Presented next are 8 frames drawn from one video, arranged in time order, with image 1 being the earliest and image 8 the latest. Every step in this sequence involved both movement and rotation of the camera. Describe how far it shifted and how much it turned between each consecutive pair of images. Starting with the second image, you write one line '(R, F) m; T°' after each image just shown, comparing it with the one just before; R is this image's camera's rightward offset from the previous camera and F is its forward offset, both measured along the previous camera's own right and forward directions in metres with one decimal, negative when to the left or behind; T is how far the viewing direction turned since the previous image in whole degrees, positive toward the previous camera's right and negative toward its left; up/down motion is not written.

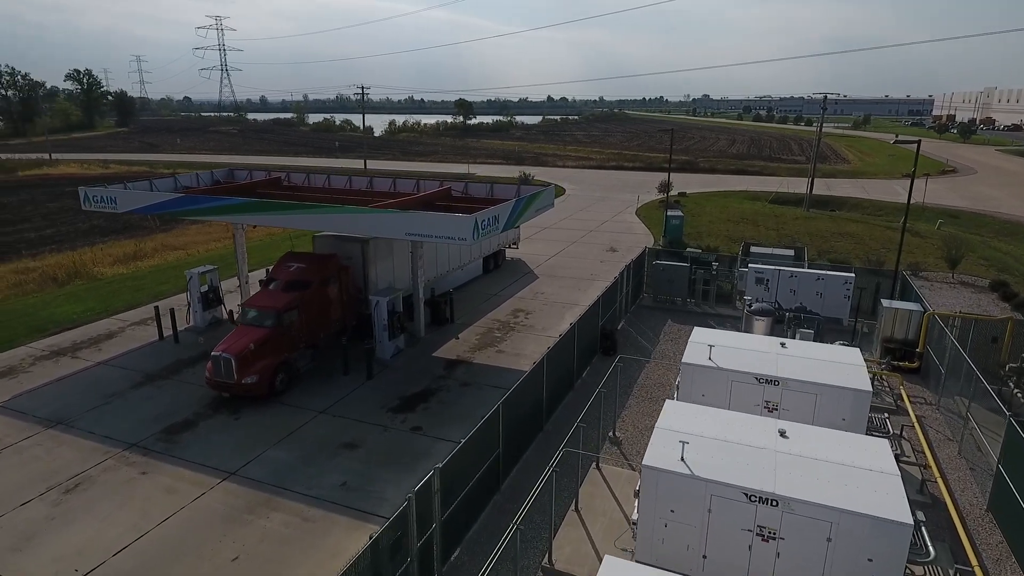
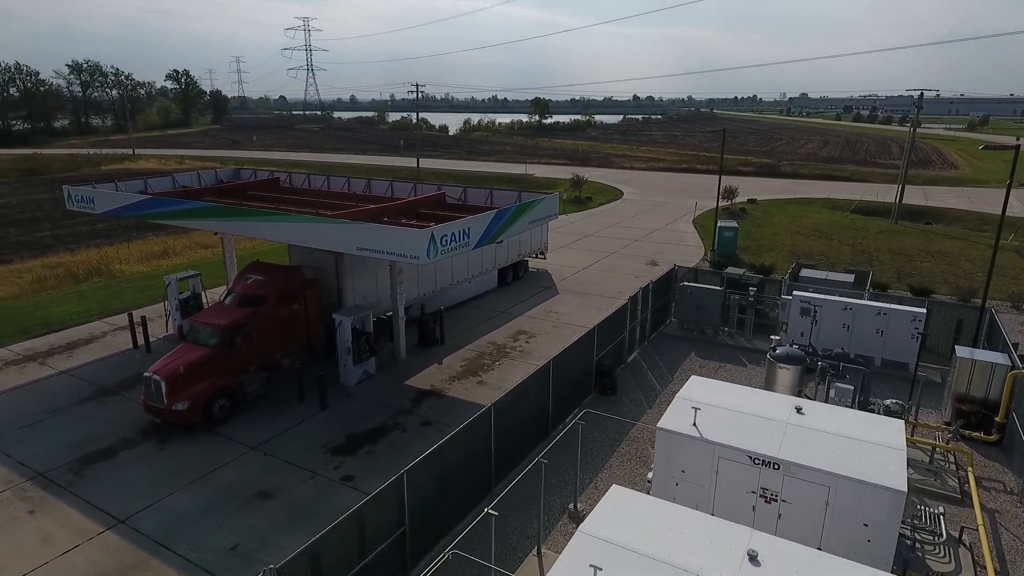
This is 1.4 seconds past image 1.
(+2.4, +2.5) m; -7°
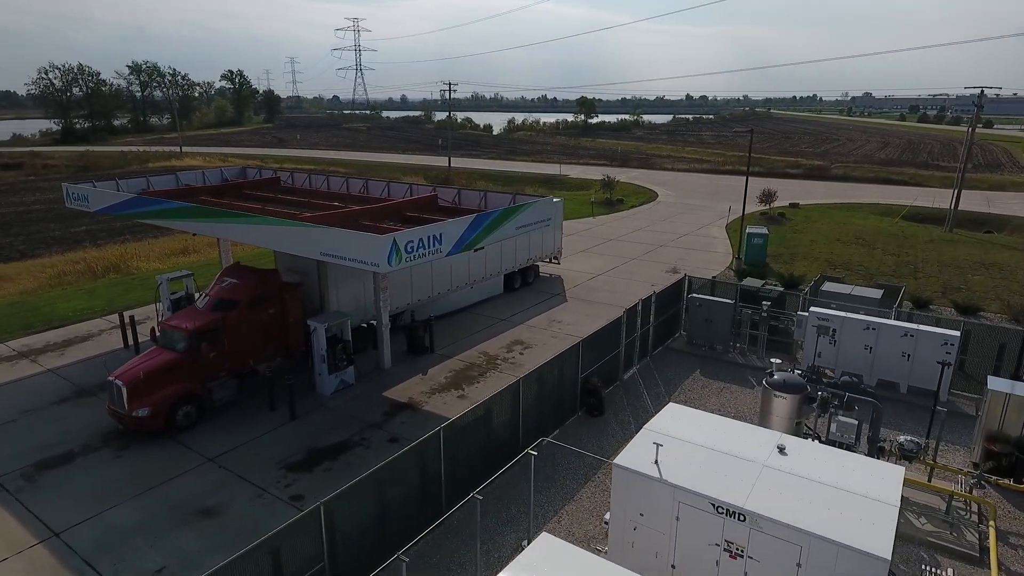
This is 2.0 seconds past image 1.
(+1.5, +1.0) m; -4°
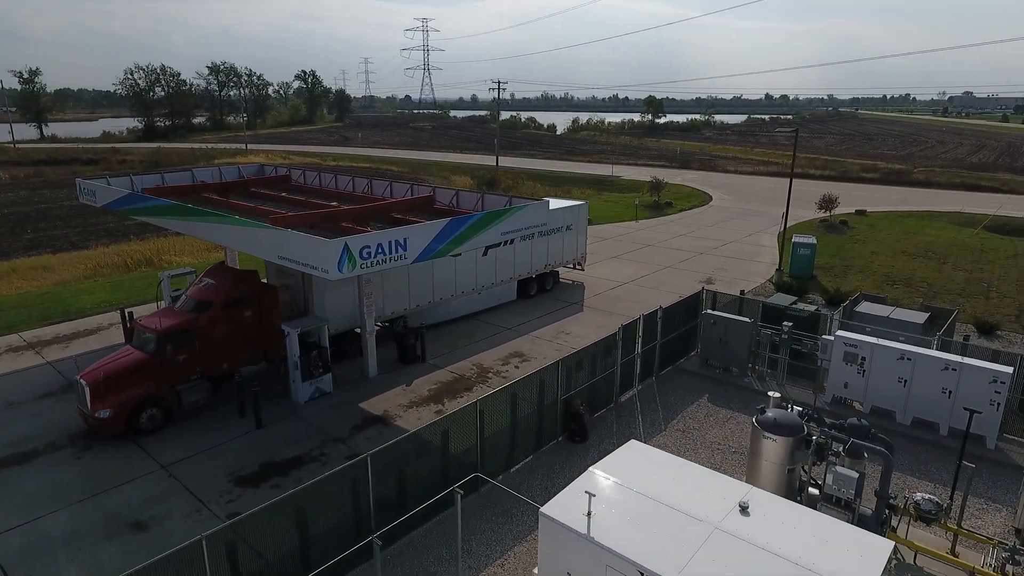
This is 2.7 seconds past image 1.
(+1.8, +1.2) m; -6°
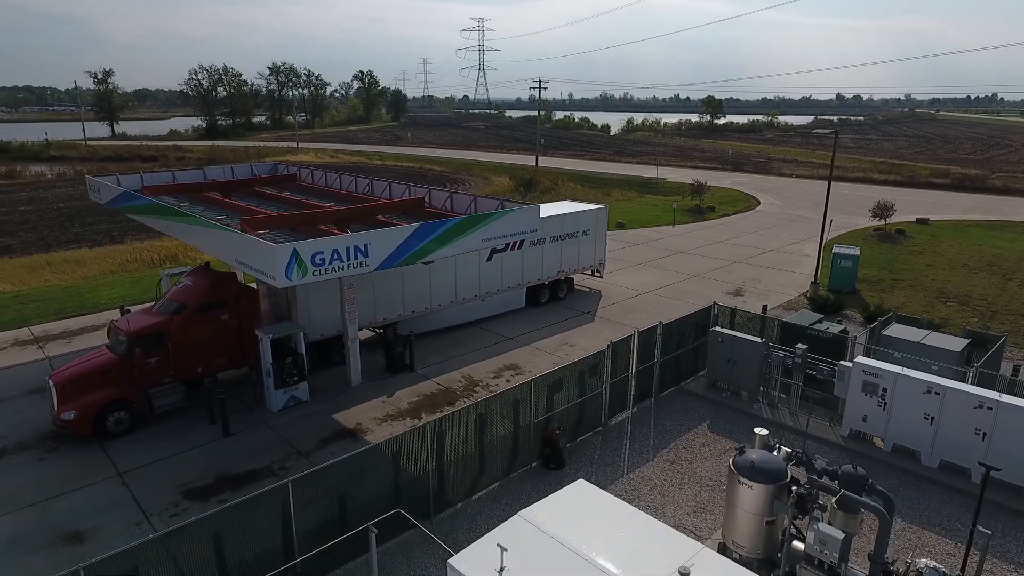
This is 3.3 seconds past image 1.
(+1.5, +1.0) m; -5°
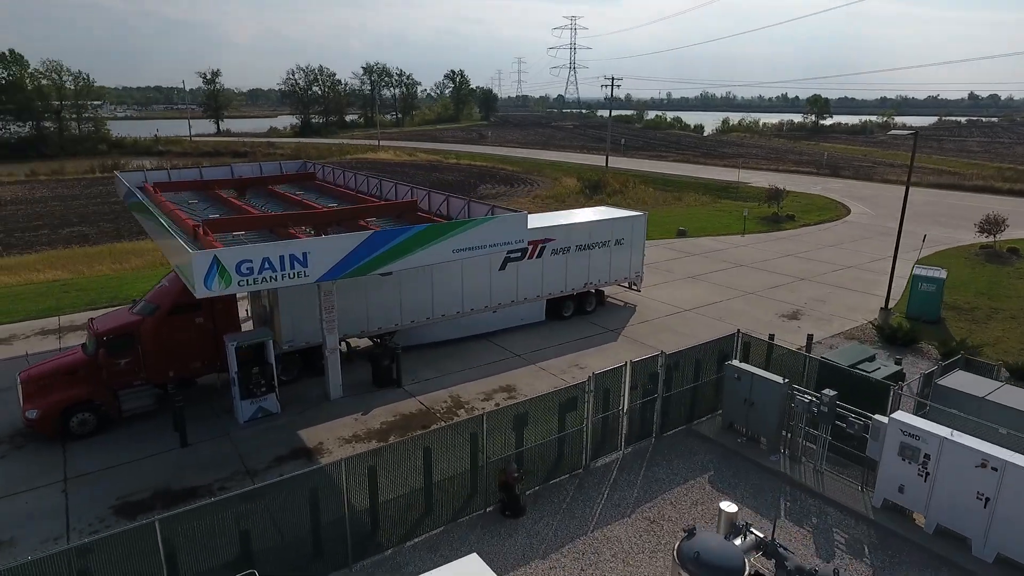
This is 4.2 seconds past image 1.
(+2.1, +1.6) m; -8°
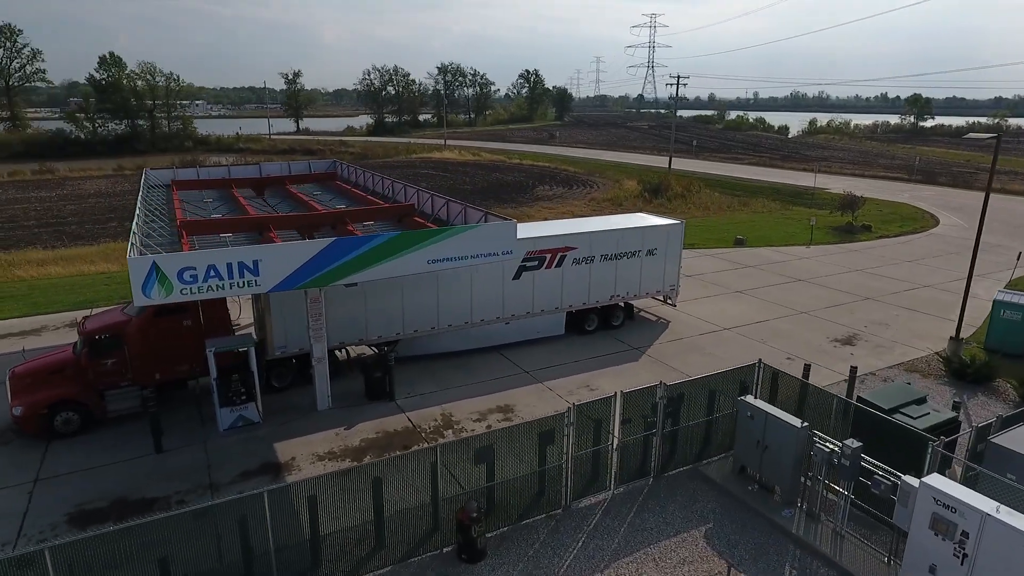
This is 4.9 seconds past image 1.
(+1.6, +1.2) m; -7°
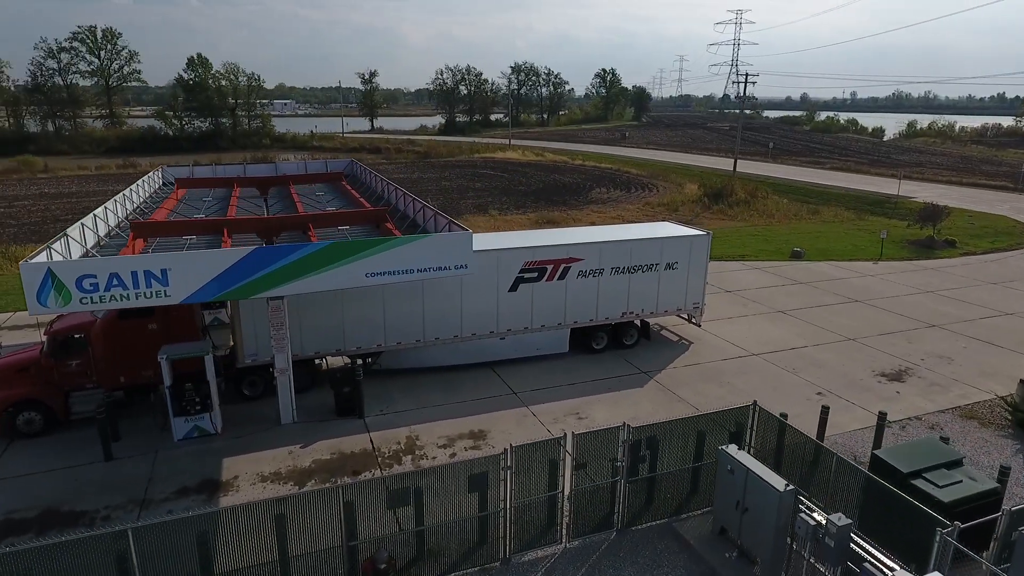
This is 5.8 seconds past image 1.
(+2.0, +1.4) m; -7°
